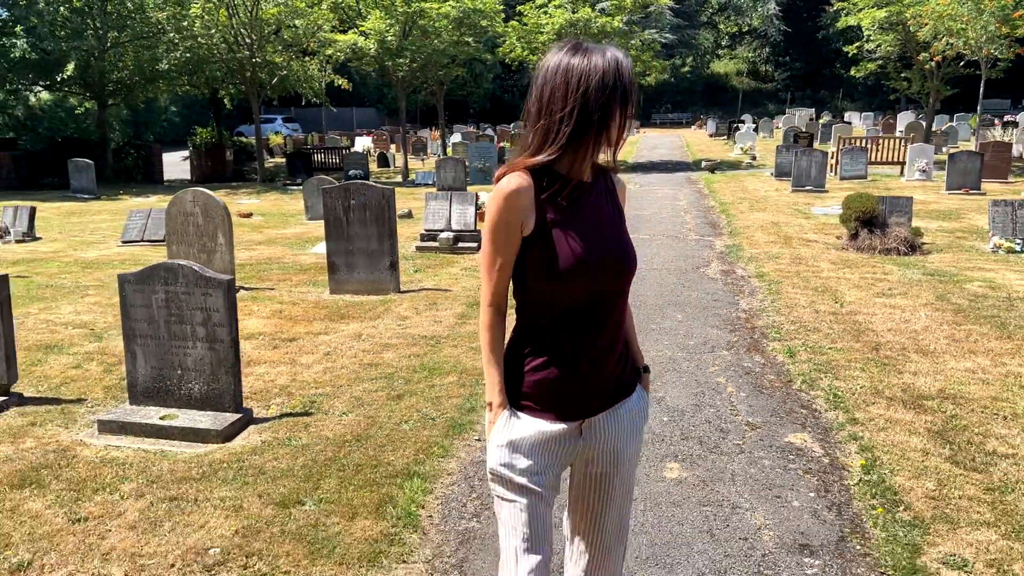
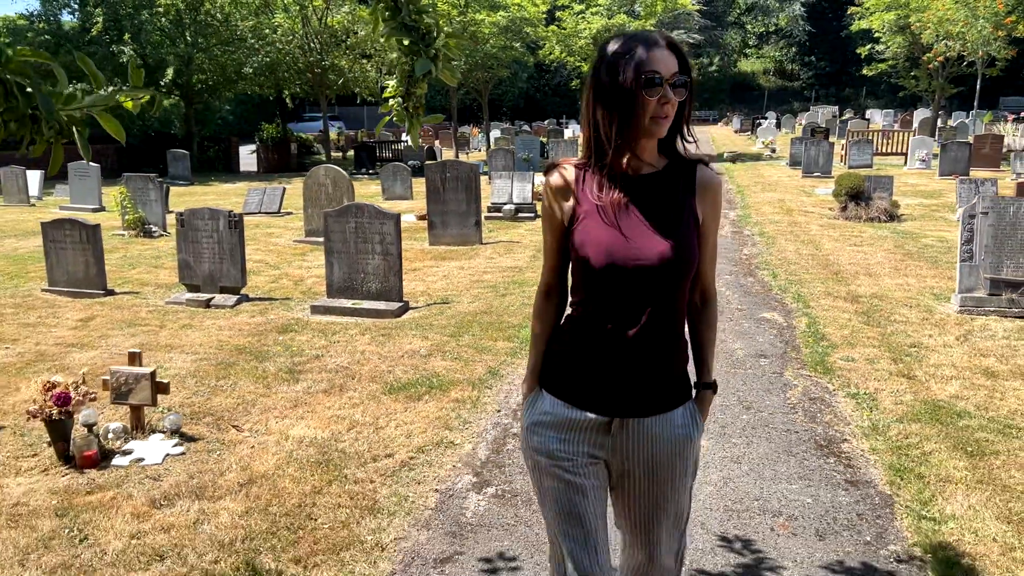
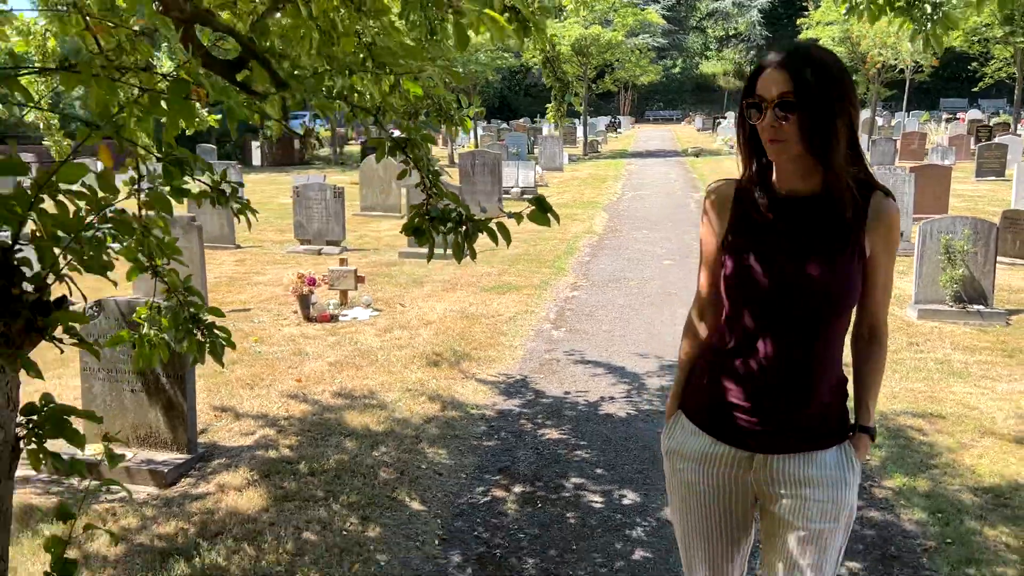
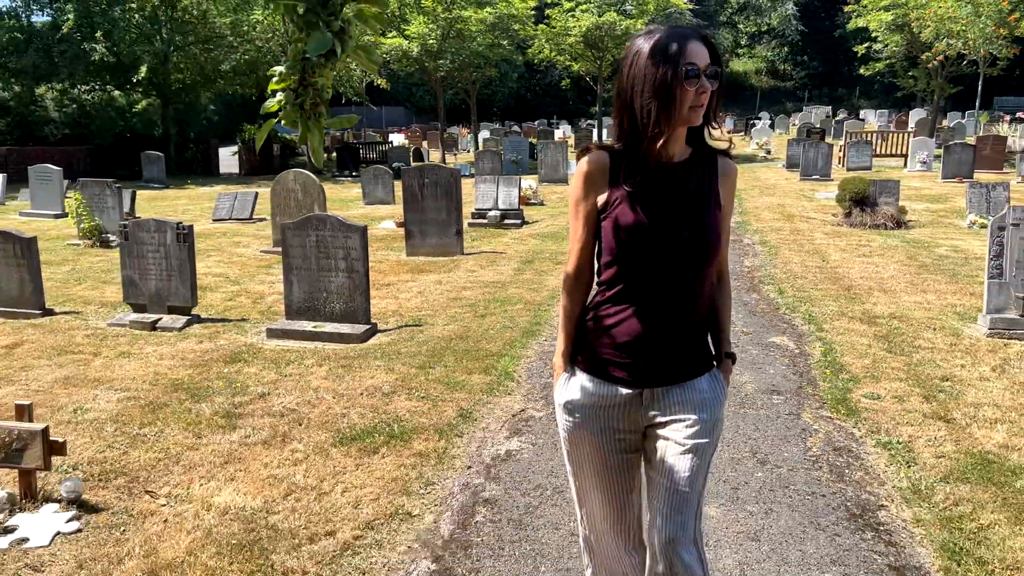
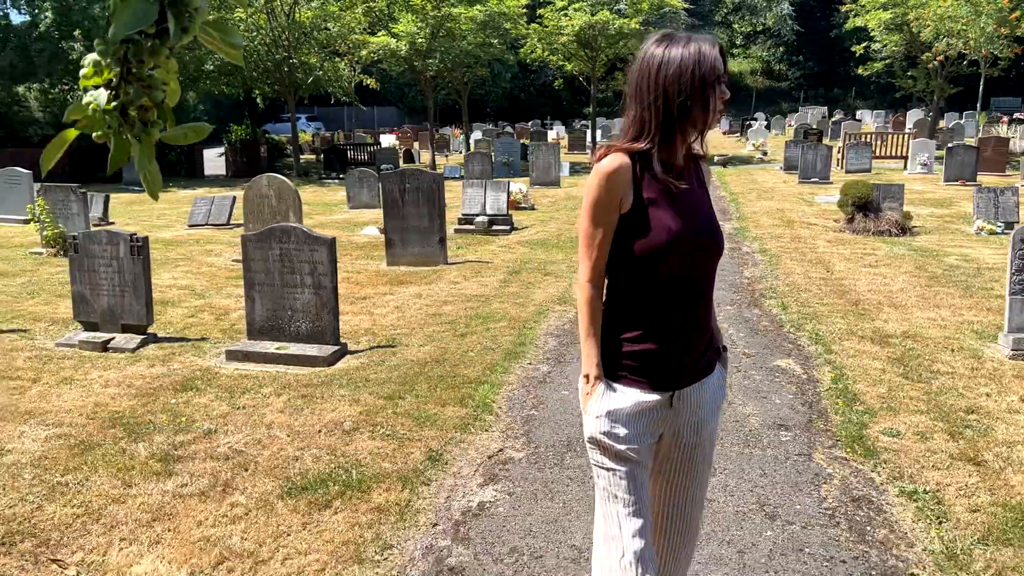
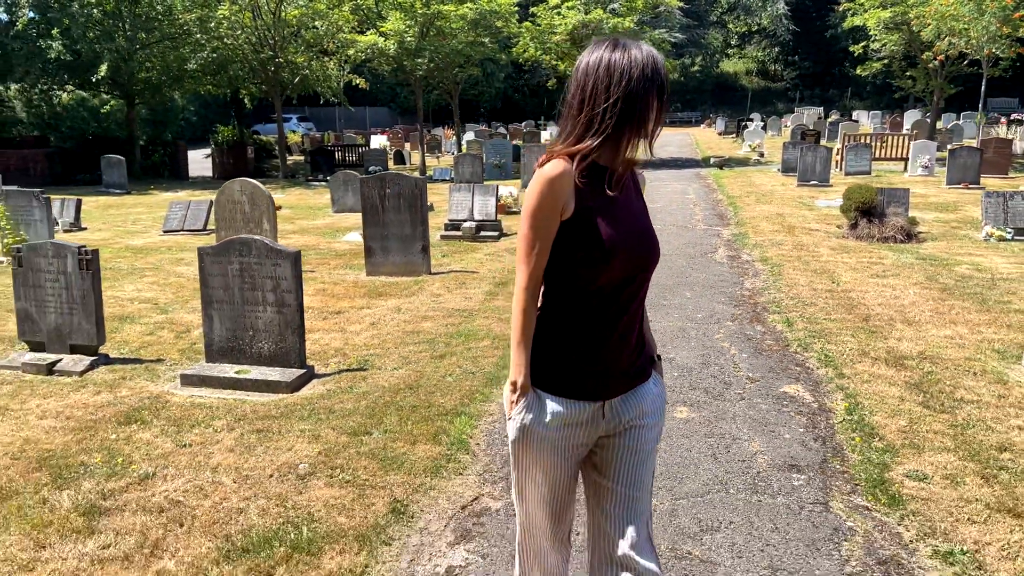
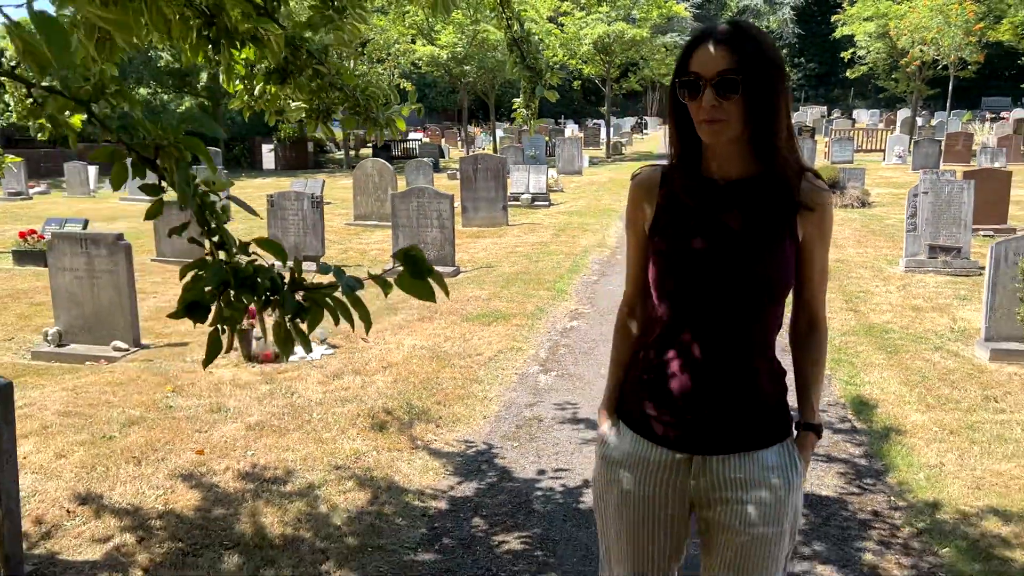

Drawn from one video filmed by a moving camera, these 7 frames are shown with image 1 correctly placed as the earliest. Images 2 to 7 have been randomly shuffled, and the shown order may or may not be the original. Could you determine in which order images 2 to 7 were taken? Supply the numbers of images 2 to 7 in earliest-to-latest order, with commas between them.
6, 5, 4, 2, 7, 3
